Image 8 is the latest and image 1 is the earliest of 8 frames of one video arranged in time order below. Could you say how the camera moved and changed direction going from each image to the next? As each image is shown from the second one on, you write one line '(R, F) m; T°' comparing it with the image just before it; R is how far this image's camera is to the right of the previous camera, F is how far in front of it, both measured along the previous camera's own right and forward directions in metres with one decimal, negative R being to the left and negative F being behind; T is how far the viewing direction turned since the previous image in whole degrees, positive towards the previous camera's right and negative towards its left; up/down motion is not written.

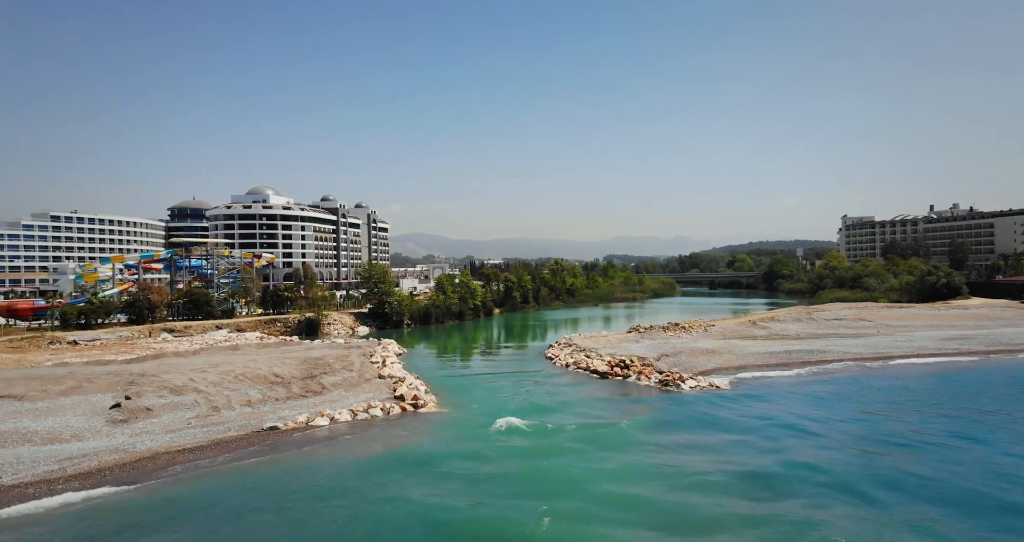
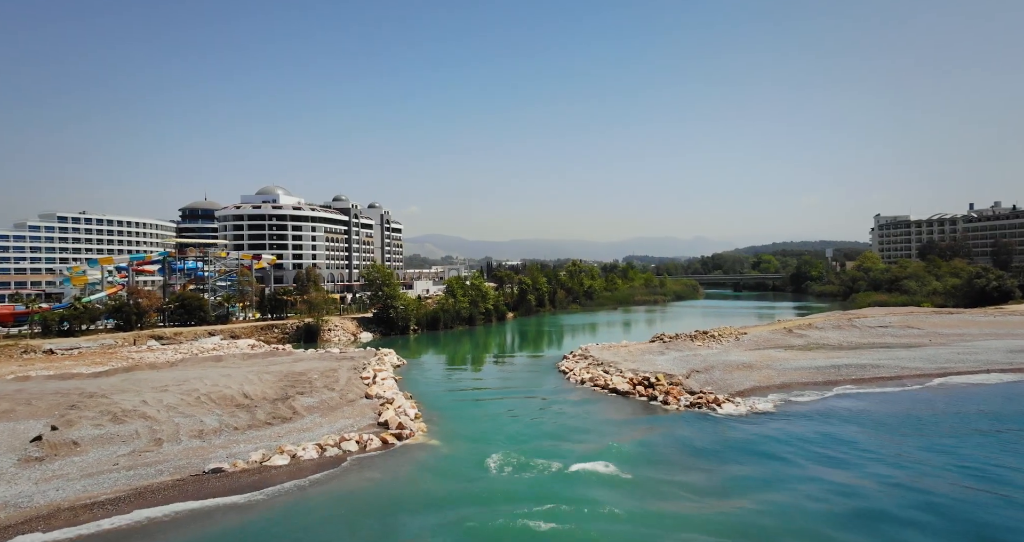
(+0.6, +4.7) m; -2°
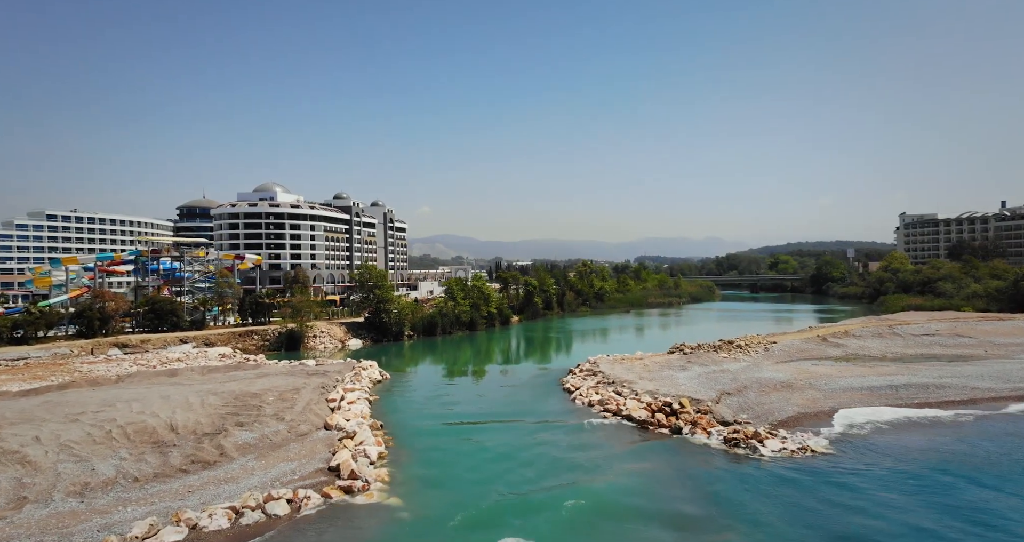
(+0.8, +5.7) m; -1°
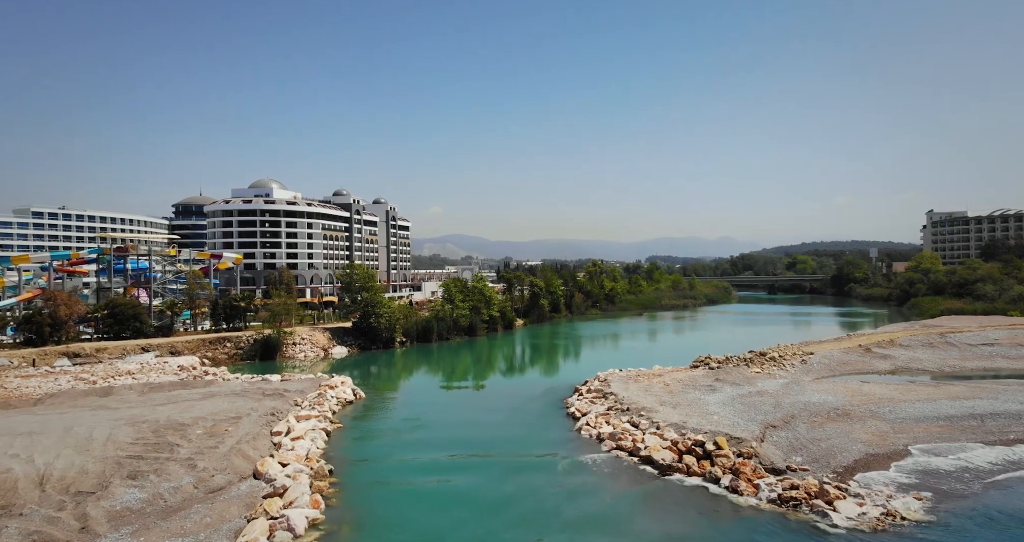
(+0.8, +5.9) m; -1°
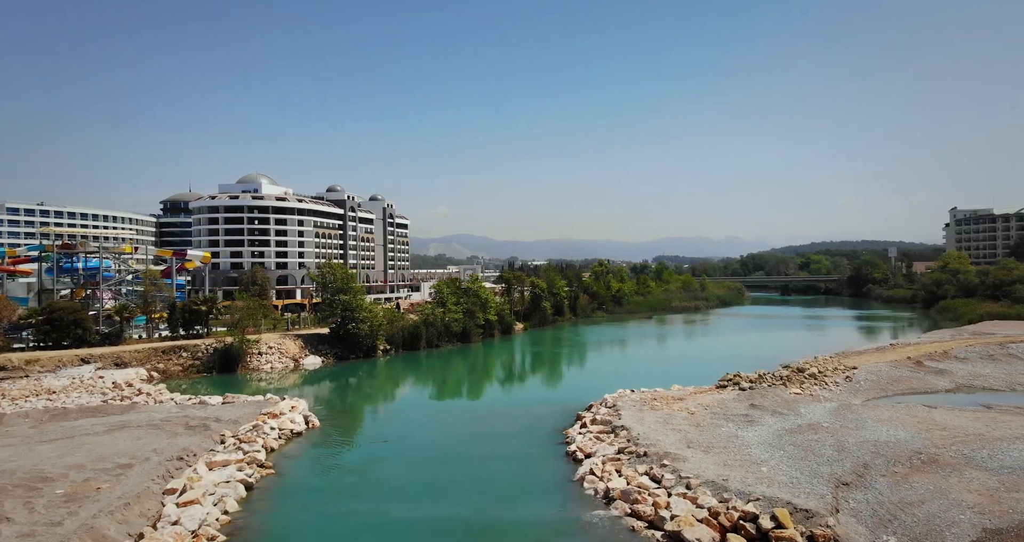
(+0.8, +6.2) m; -1°
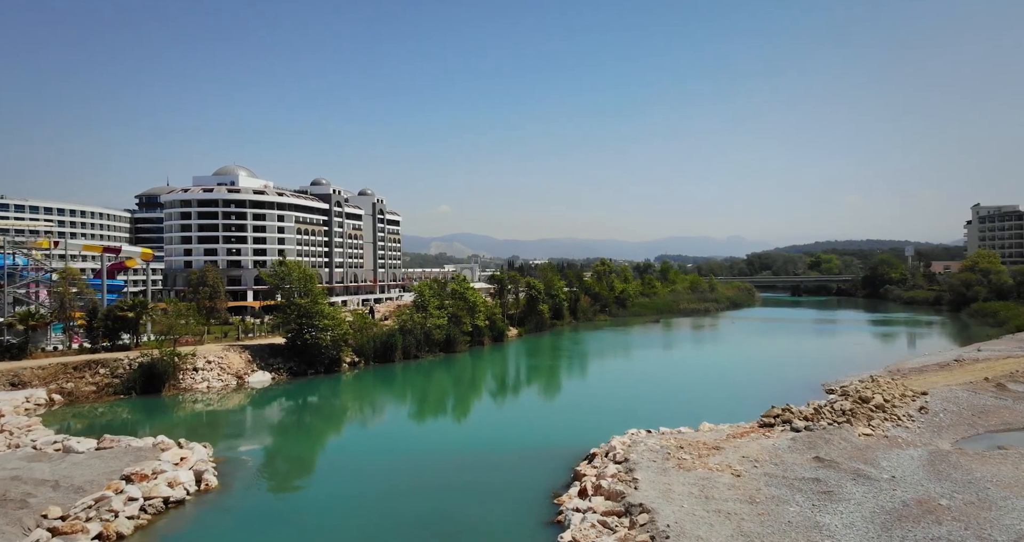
(+0.9, +7.7) m; 0°
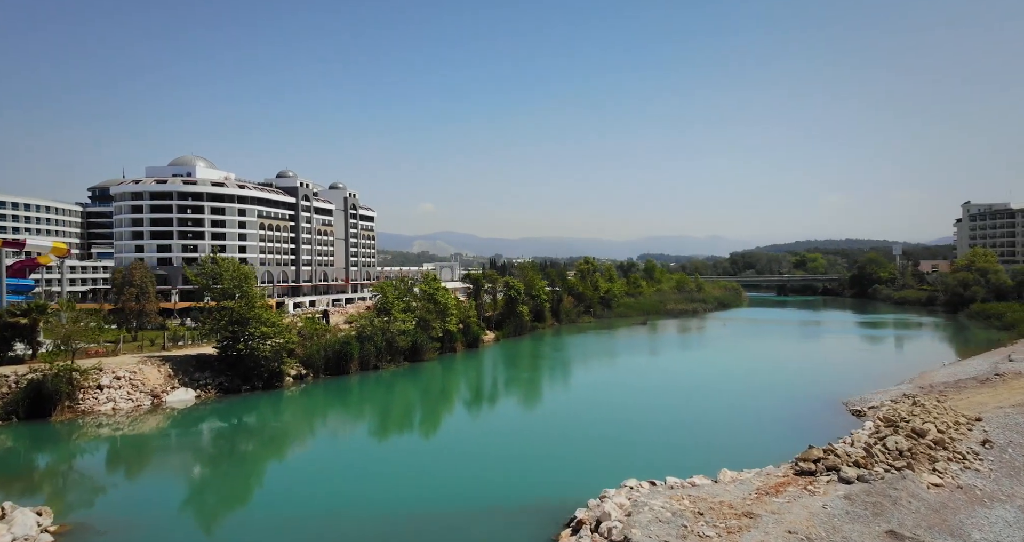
(+0.6, +5.9) m; +2°
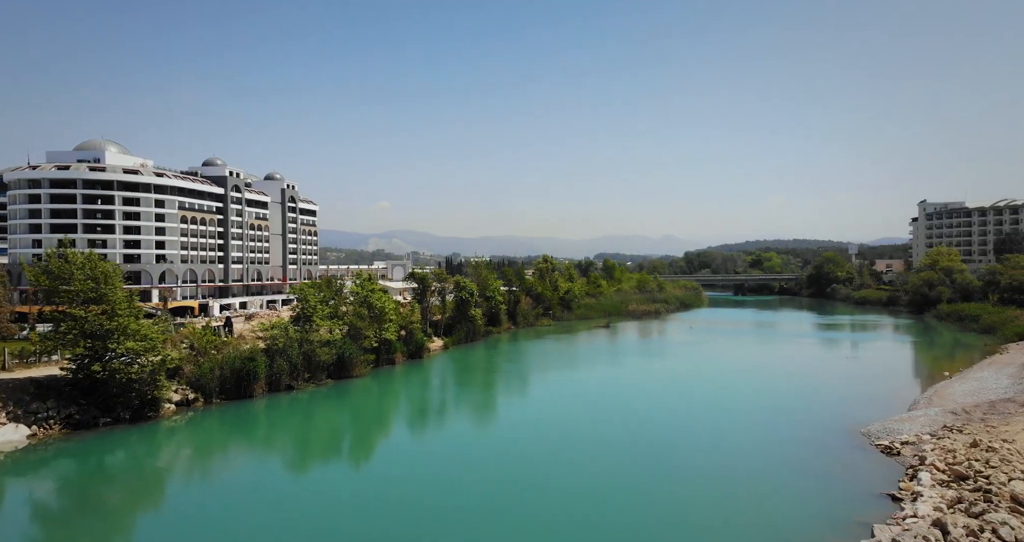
(+0.6, +7.1) m; +4°
